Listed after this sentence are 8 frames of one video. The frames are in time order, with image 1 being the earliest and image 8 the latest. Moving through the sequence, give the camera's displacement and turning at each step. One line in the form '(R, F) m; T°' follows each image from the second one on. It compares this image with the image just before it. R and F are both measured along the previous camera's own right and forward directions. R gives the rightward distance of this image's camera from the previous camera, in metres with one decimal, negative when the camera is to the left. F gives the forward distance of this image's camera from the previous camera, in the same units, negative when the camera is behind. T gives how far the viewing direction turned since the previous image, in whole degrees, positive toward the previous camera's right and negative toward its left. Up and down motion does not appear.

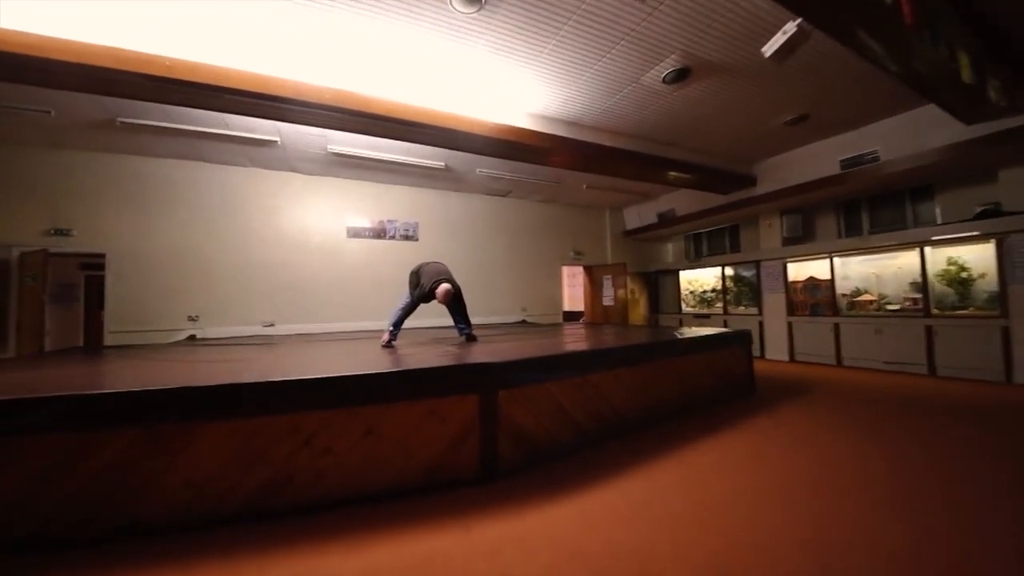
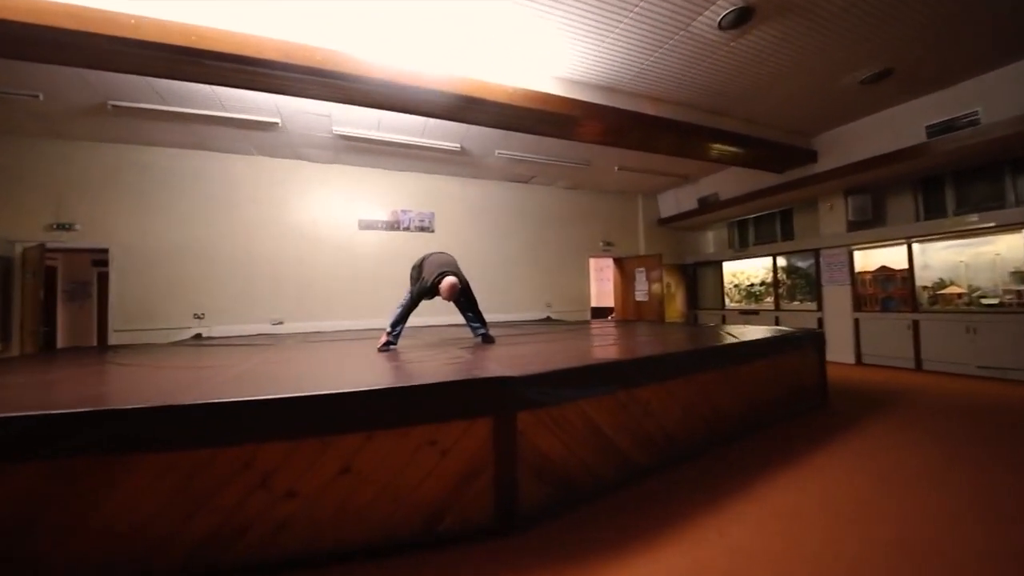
(0.0, +0.6) m; -4°
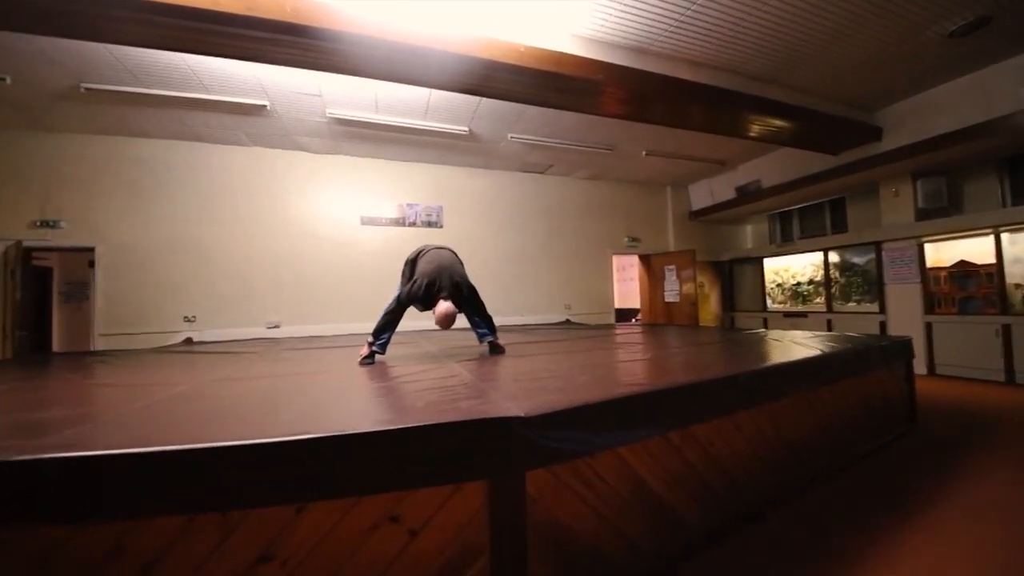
(0.0, +0.6) m; -3°
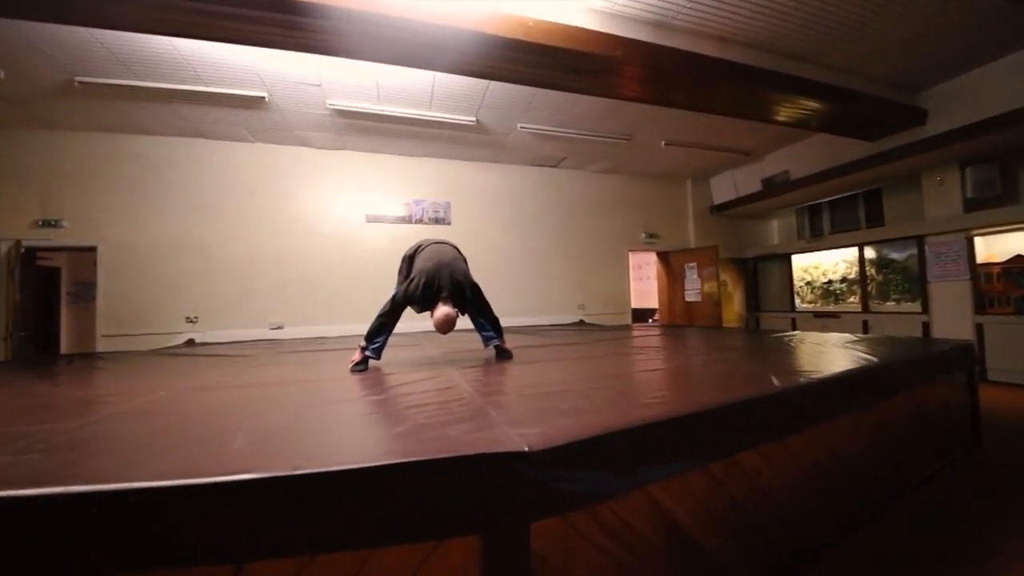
(0.0, +0.3) m; -2°
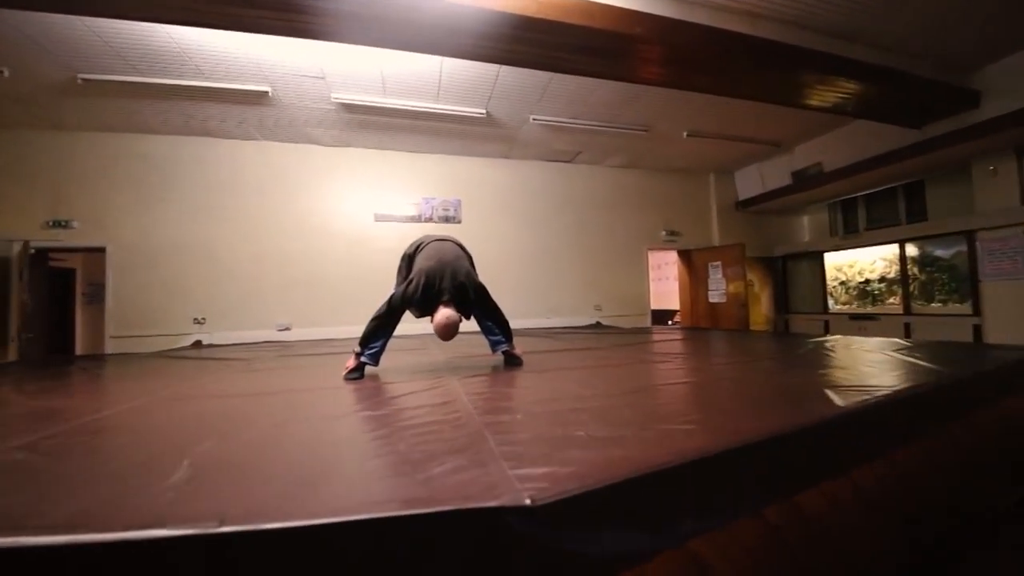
(0.0, +0.2) m; -2°
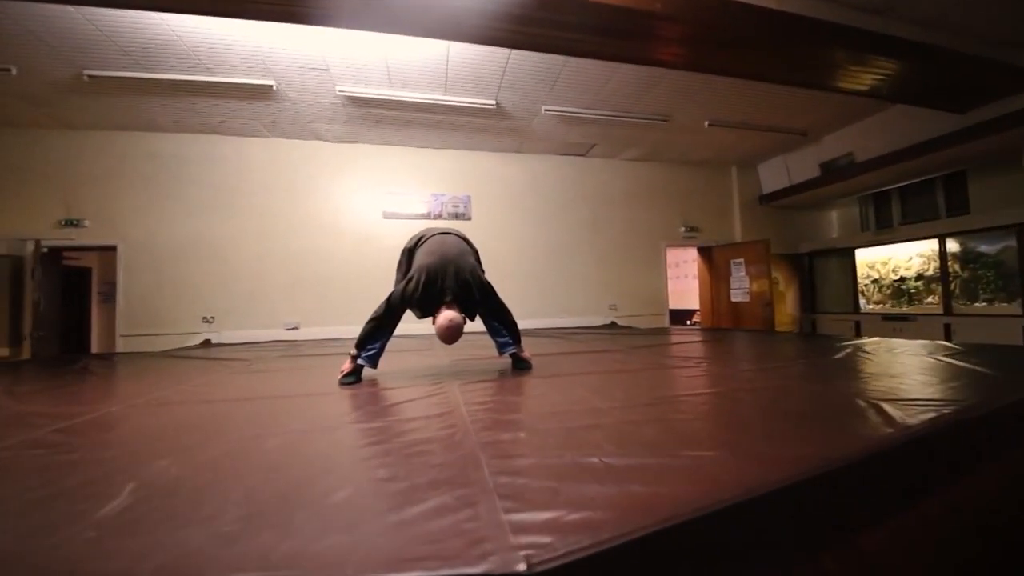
(0.0, +0.2) m; -2°
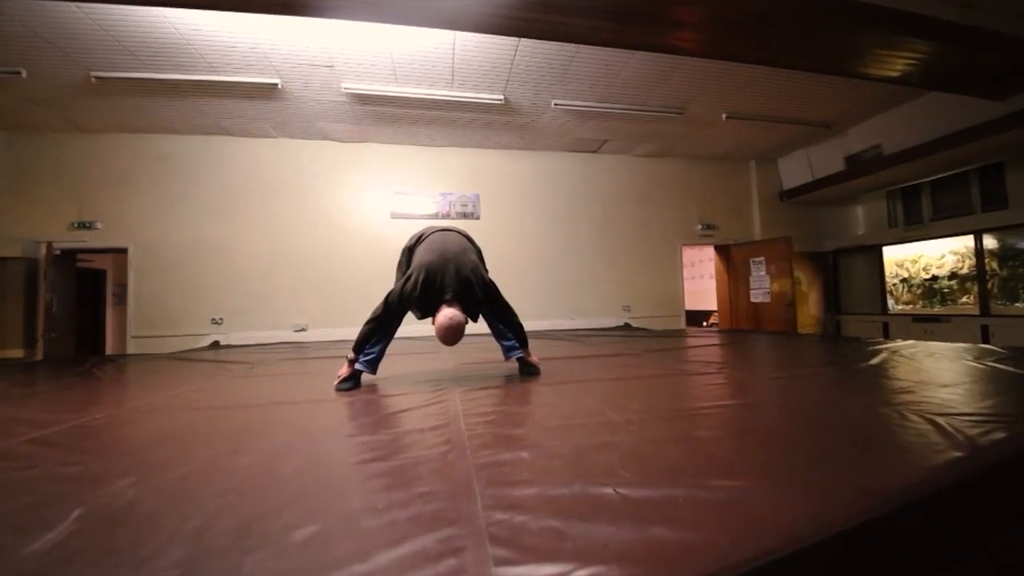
(0.0, +0.1) m; -2°
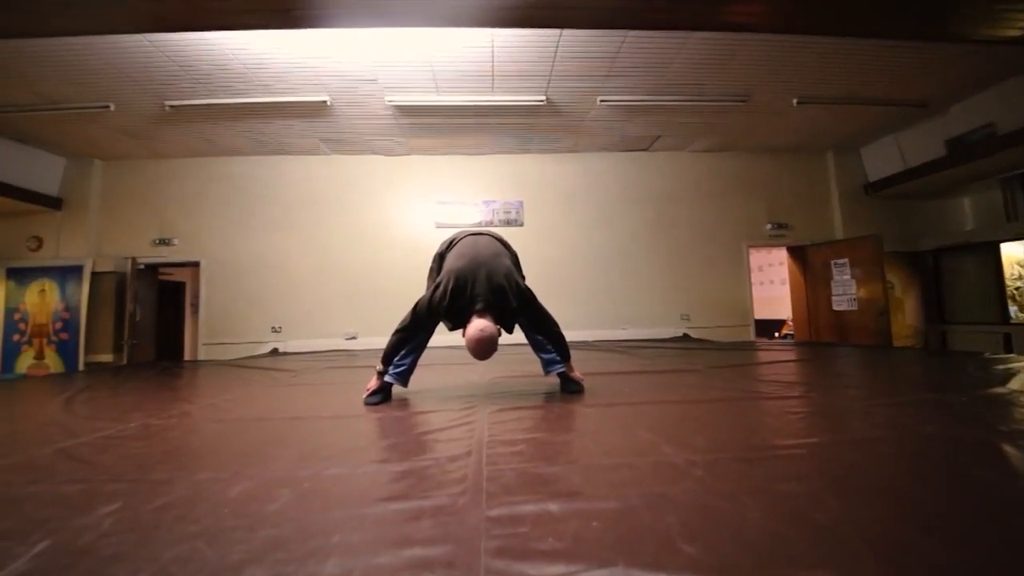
(0.0, +0.2) m; -7°
